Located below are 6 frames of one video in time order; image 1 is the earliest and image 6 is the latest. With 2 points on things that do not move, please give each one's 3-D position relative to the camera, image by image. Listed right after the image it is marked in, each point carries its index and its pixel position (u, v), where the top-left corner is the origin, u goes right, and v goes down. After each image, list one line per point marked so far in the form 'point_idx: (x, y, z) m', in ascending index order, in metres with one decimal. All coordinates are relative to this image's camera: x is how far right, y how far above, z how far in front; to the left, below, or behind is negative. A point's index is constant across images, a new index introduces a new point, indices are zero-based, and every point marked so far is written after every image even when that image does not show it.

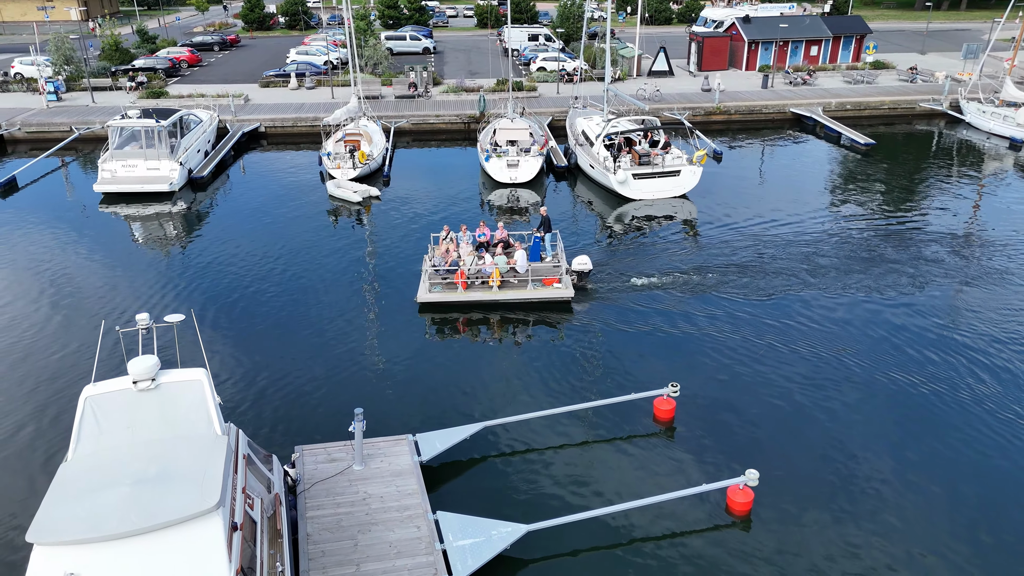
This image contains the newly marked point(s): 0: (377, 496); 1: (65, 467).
0: (-2.5, -3.8, +13.7) m
1: (-6.3, -2.5, +10.6) m
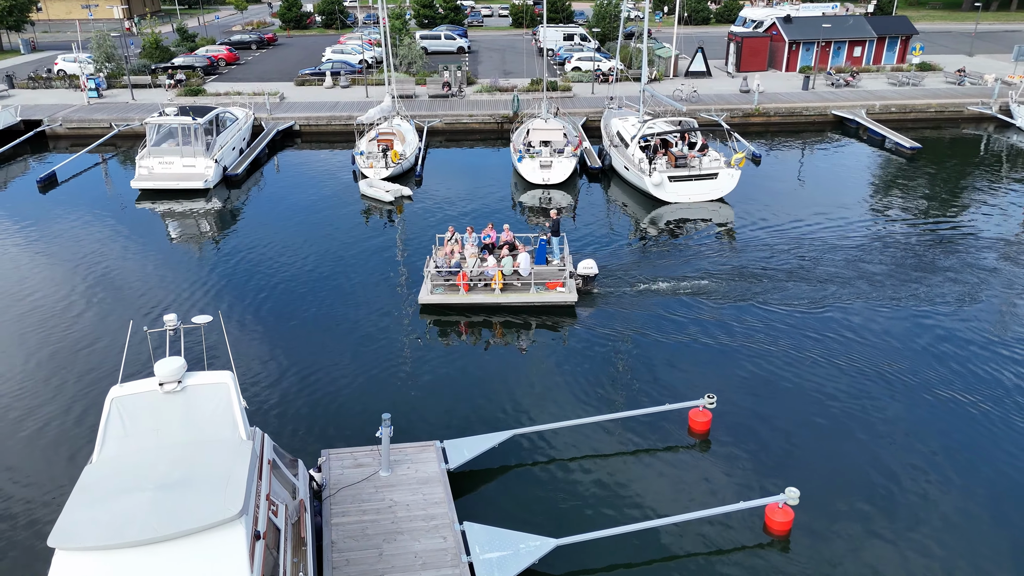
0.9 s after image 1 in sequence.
0: (-1.9, -3.9, +13.5) m
1: (-5.9, -2.5, +10.5) m
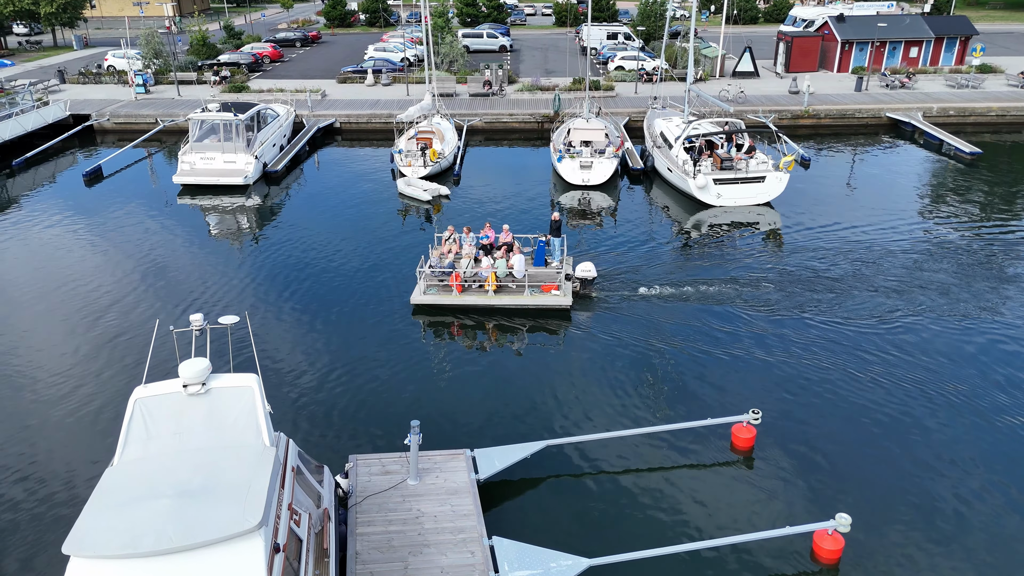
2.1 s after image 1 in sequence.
0: (-1.4, -3.9, +13.0) m
1: (-5.5, -2.5, +10.2) m
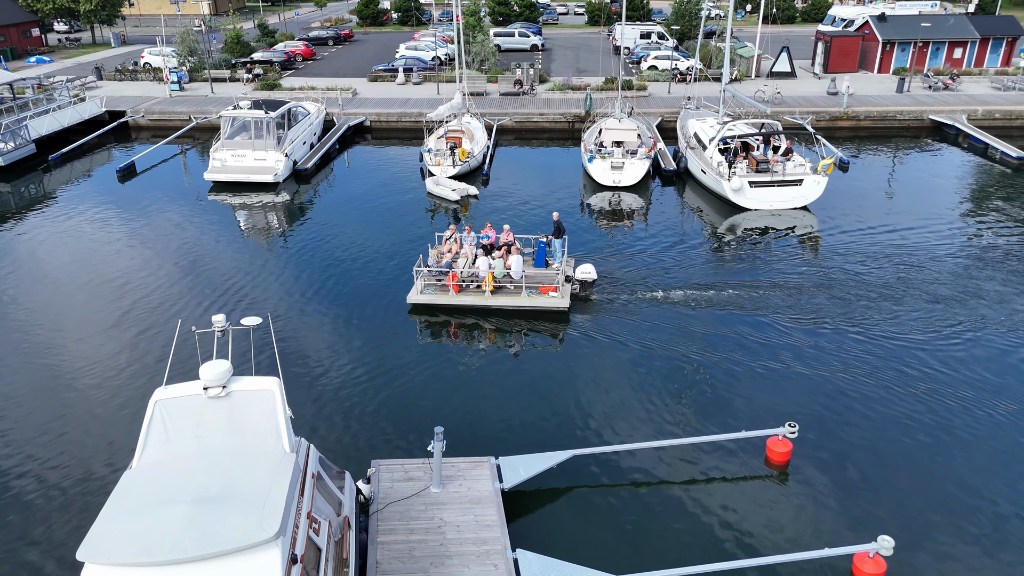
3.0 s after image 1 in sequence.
0: (-1.0, -4.0, +12.6) m
1: (-5.1, -2.5, +10.0) m
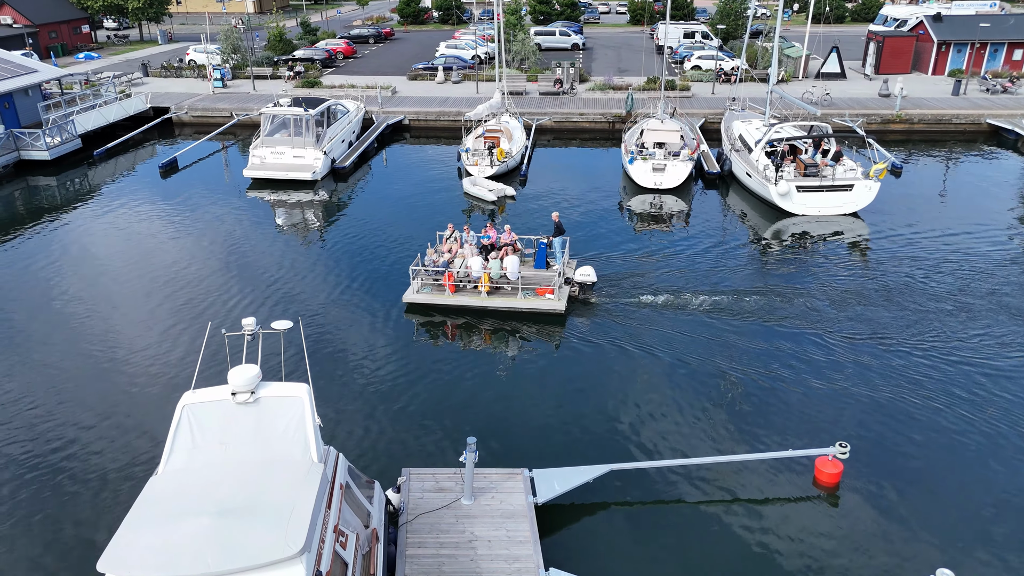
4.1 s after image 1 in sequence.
0: (-0.4, -4.1, +12.2) m
1: (-4.7, -2.5, +9.8) m
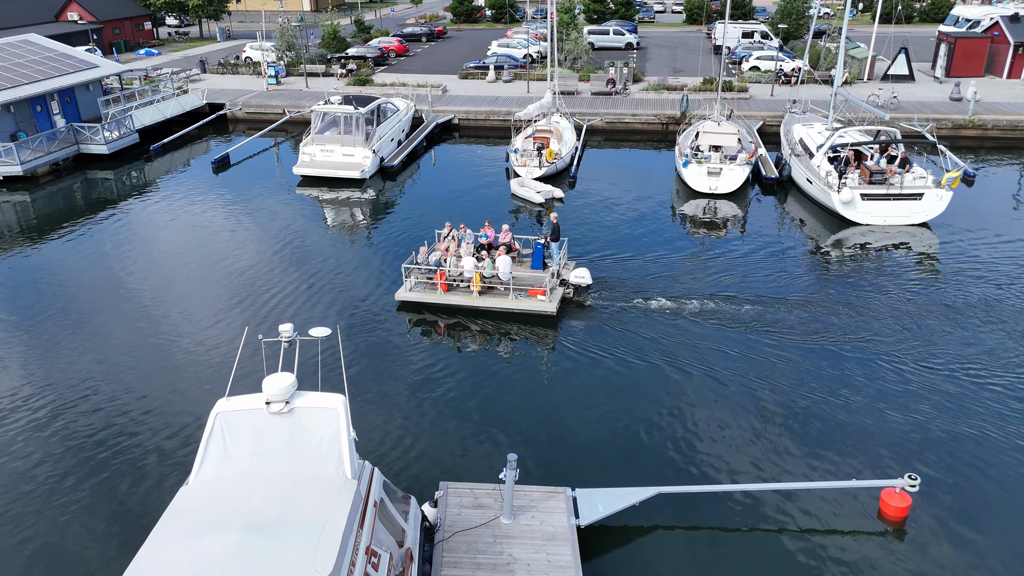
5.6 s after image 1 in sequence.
0: (+0.2, -4.2, +11.6) m
1: (-4.1, -2.6, +9.4) m
